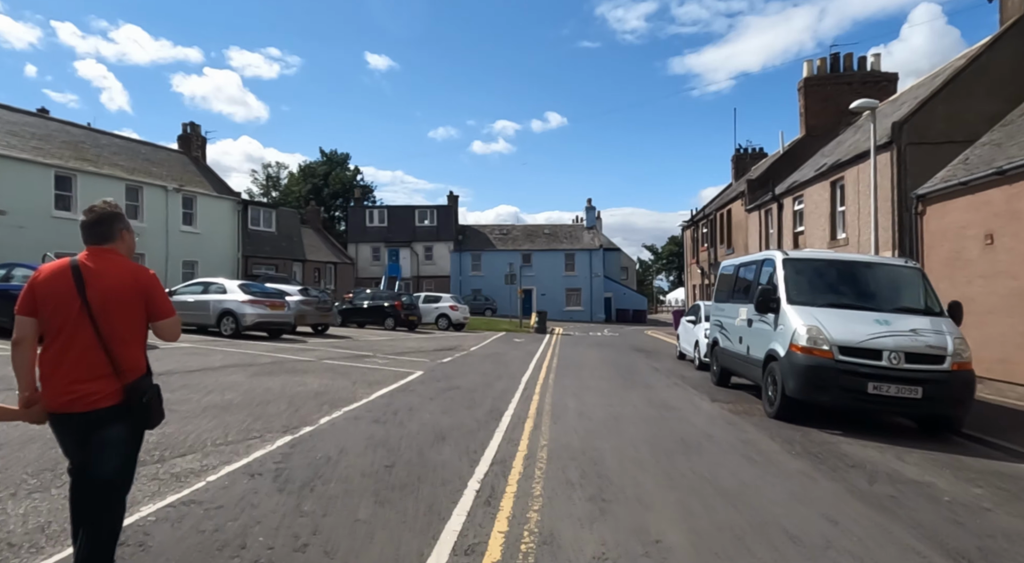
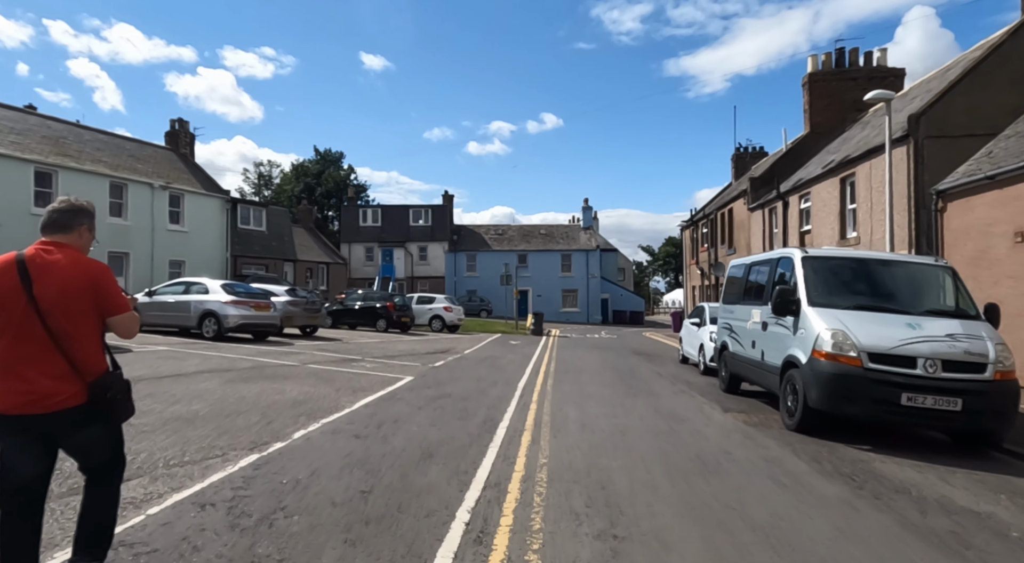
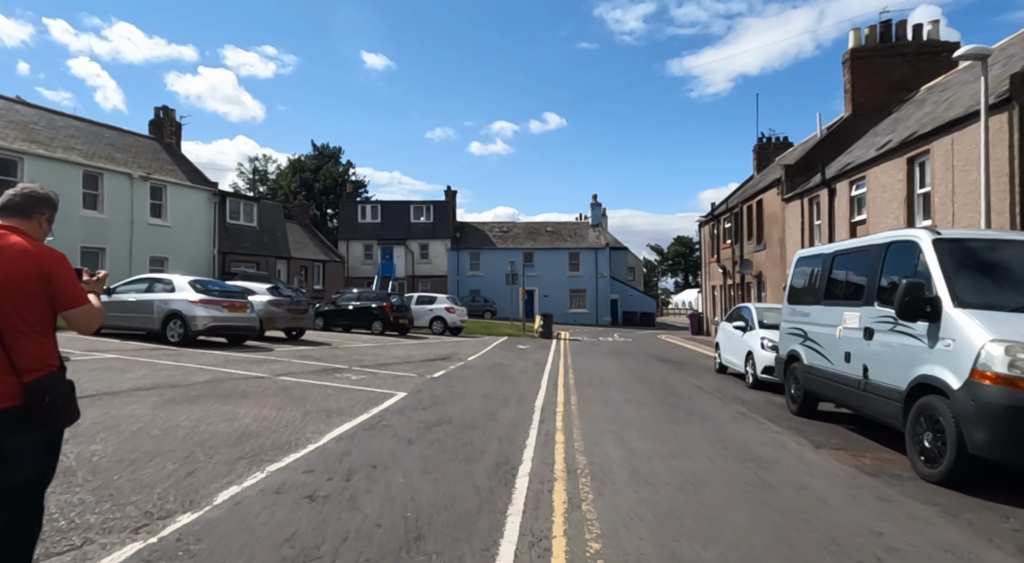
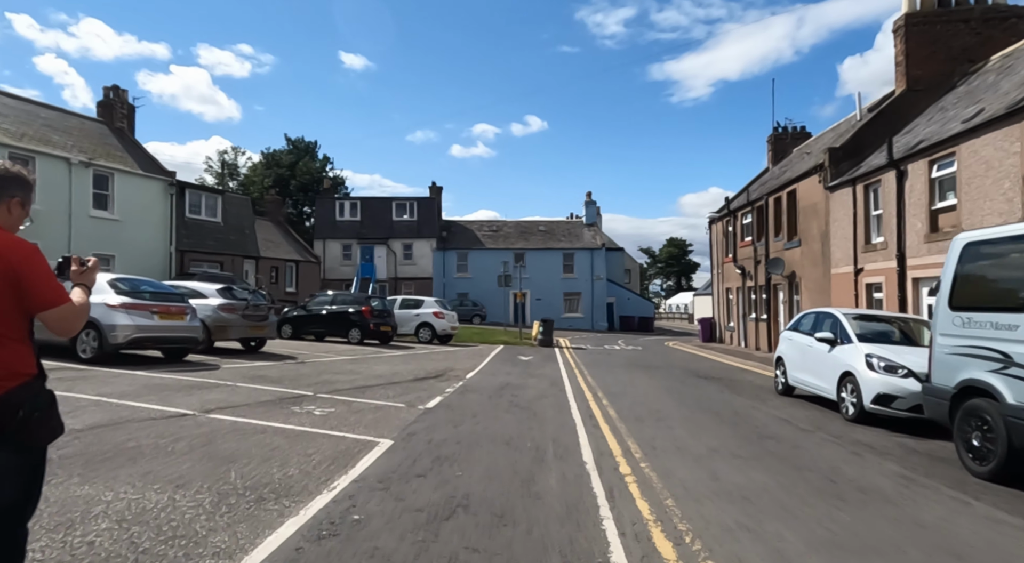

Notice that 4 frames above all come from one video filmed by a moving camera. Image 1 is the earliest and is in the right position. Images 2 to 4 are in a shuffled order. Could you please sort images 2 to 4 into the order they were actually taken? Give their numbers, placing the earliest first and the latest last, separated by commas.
2, 3, 4
